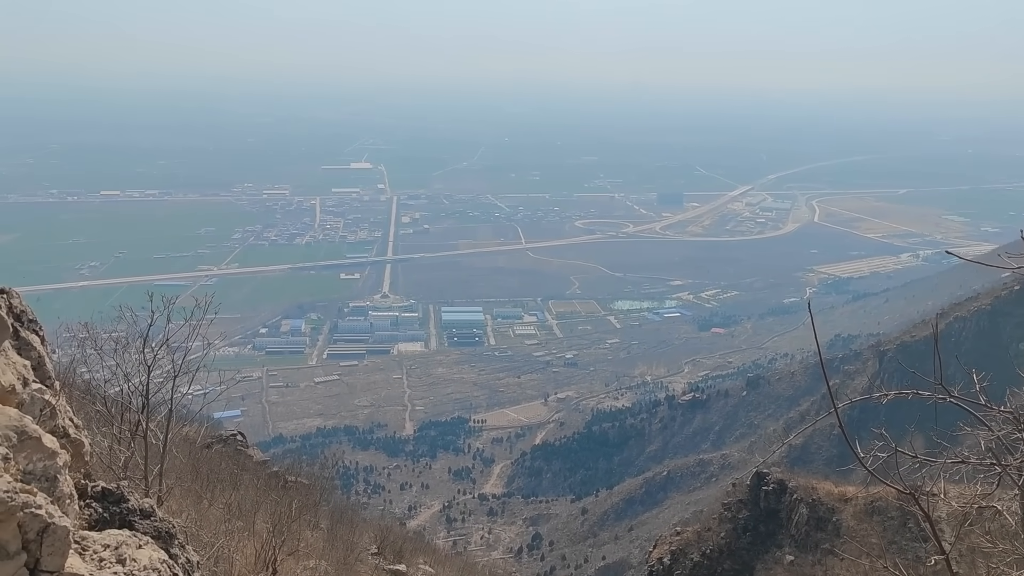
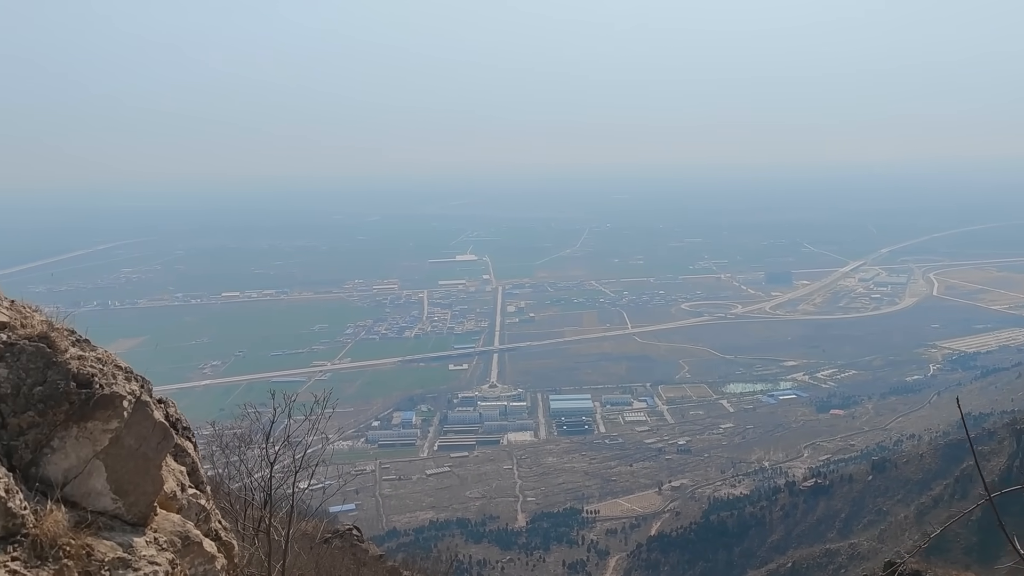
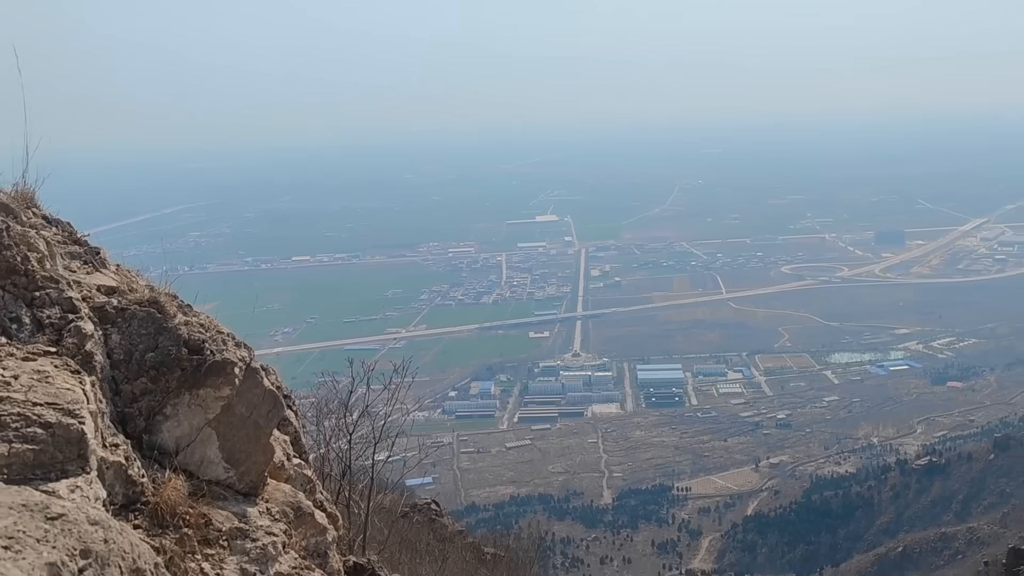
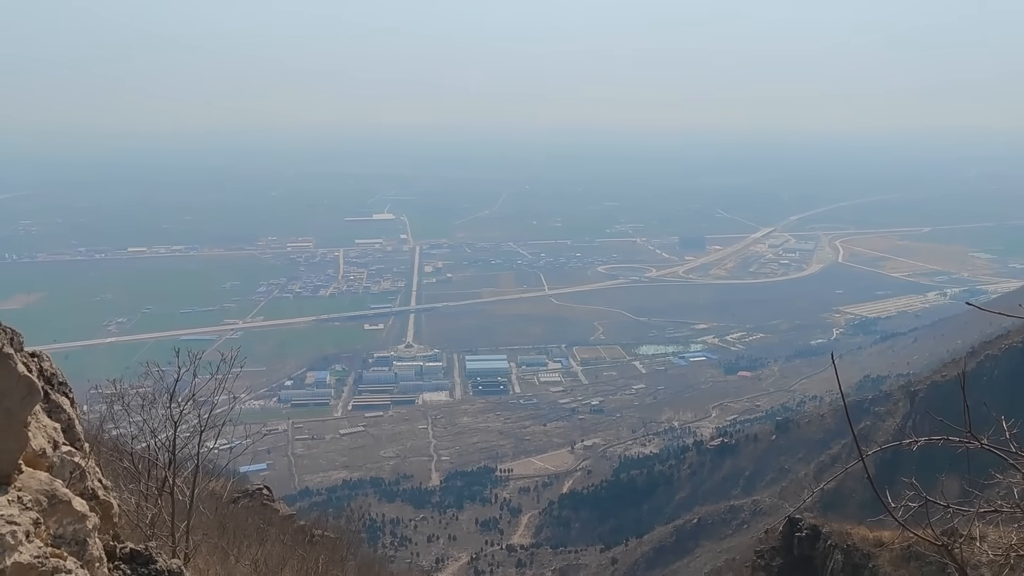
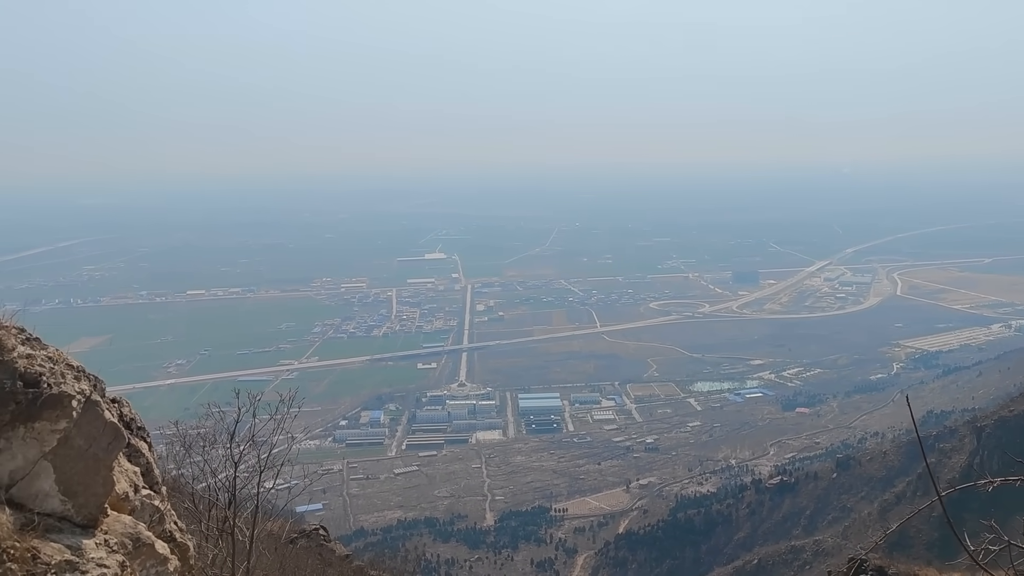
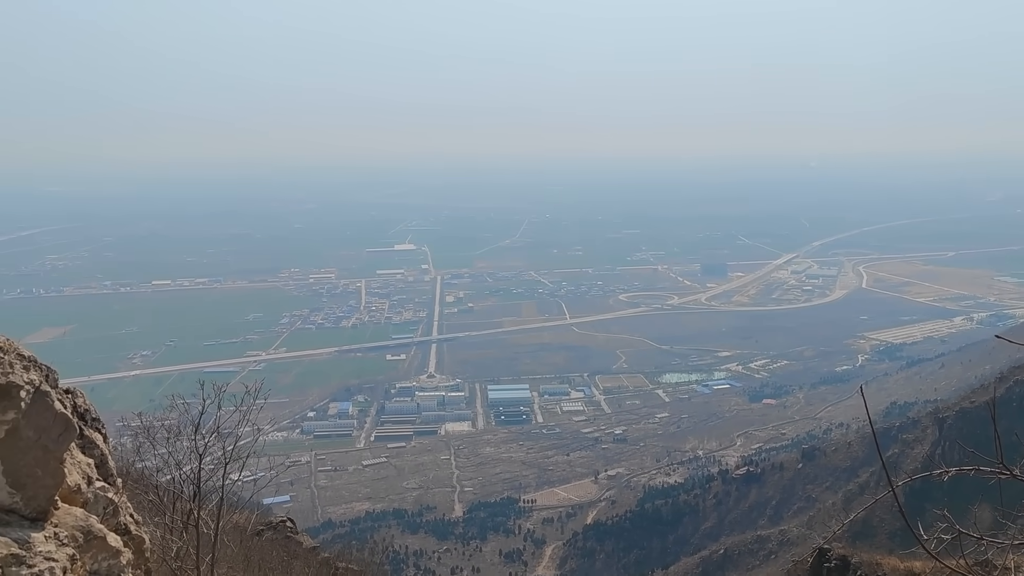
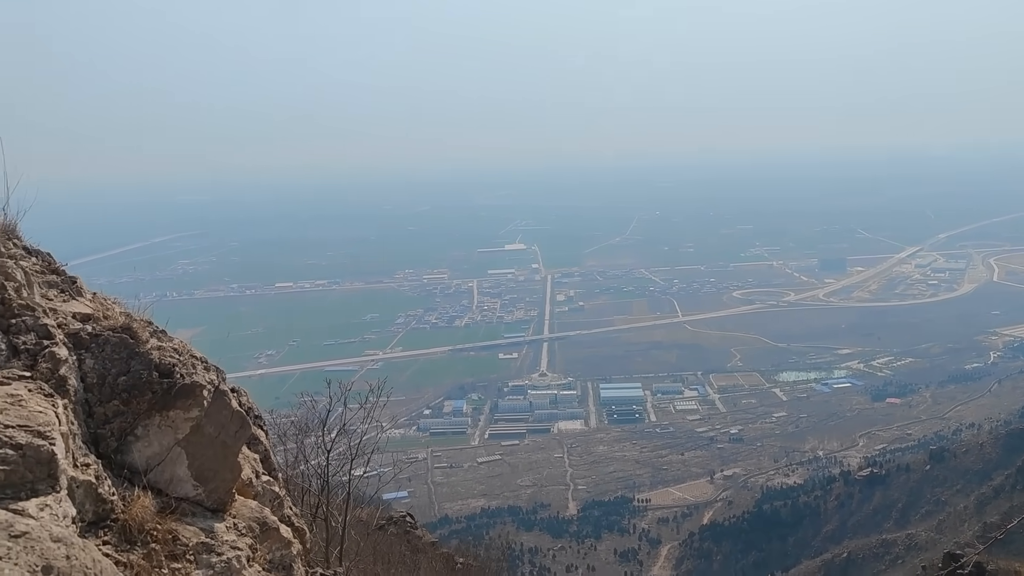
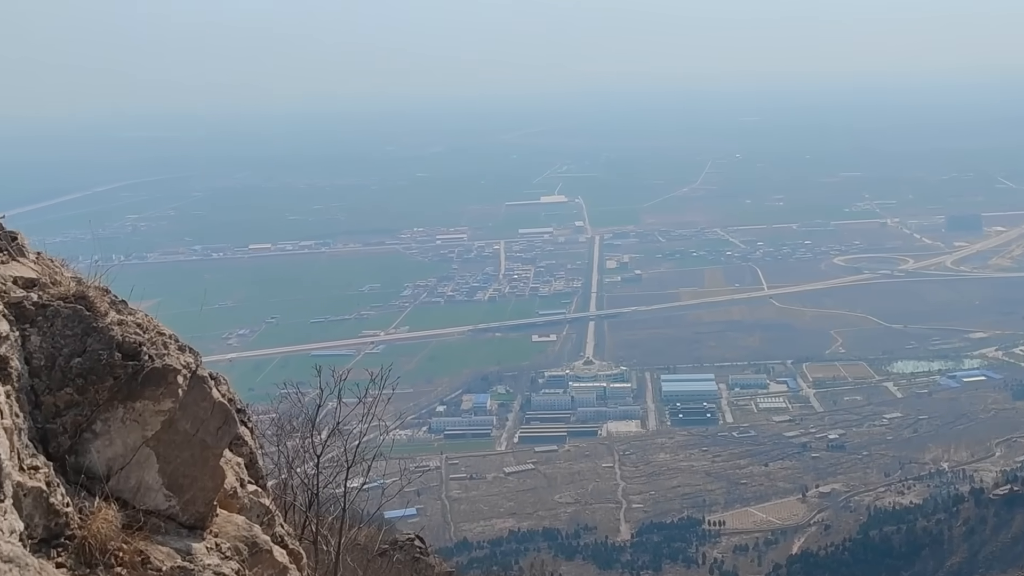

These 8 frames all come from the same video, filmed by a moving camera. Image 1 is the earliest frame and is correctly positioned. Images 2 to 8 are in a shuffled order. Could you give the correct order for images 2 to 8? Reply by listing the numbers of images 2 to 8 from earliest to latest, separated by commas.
4, 6, 5, 2, 7, 3, 8
